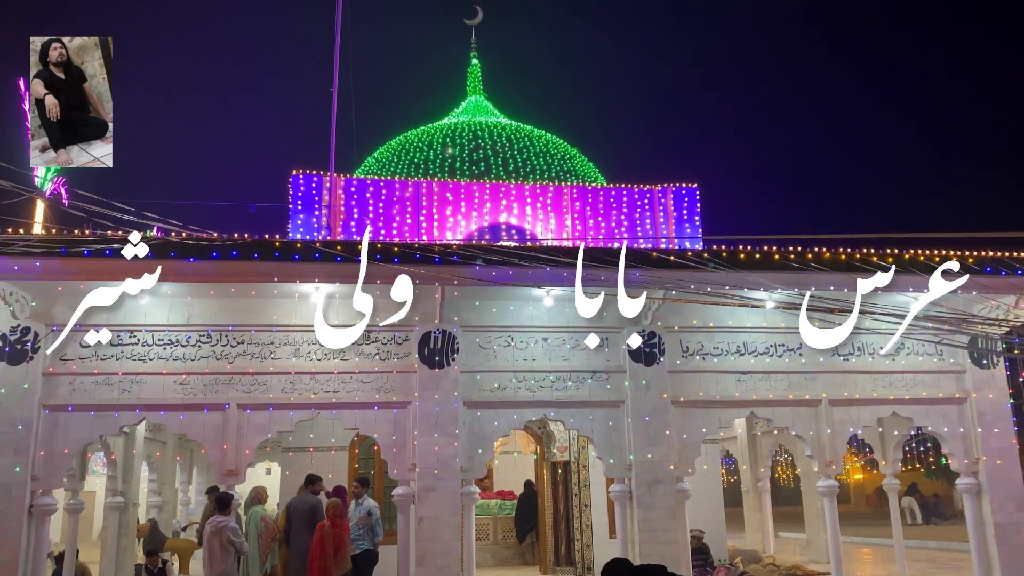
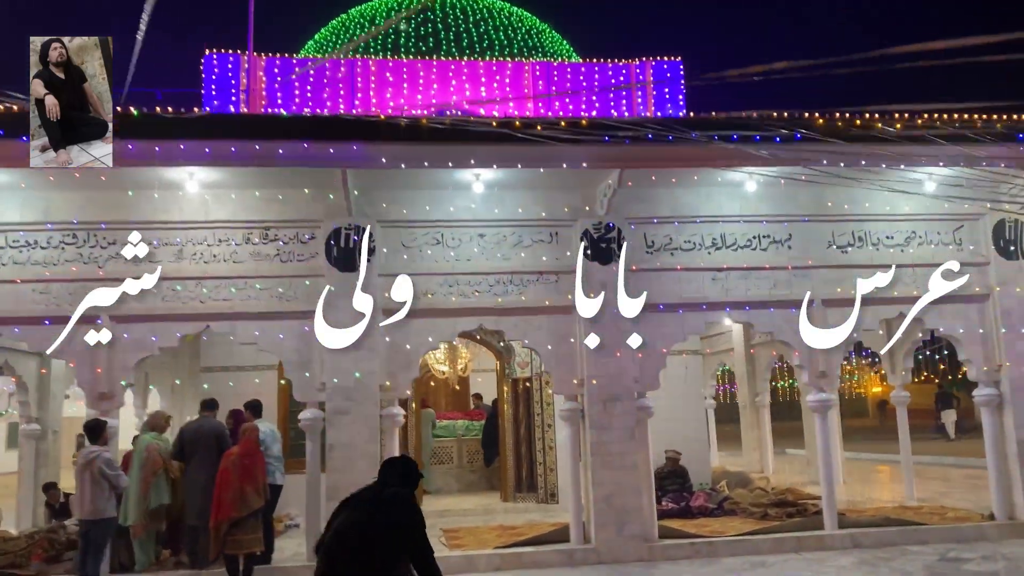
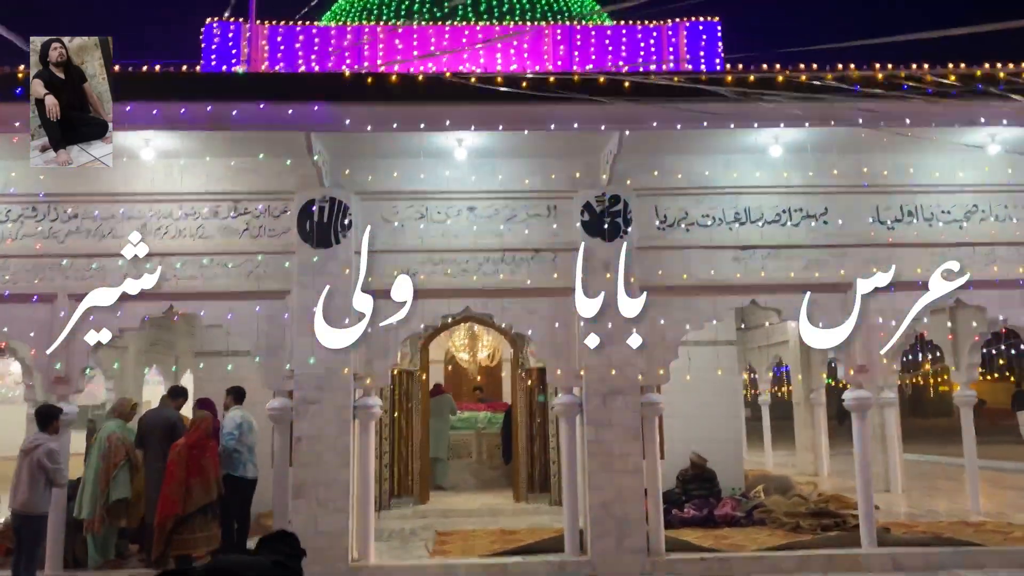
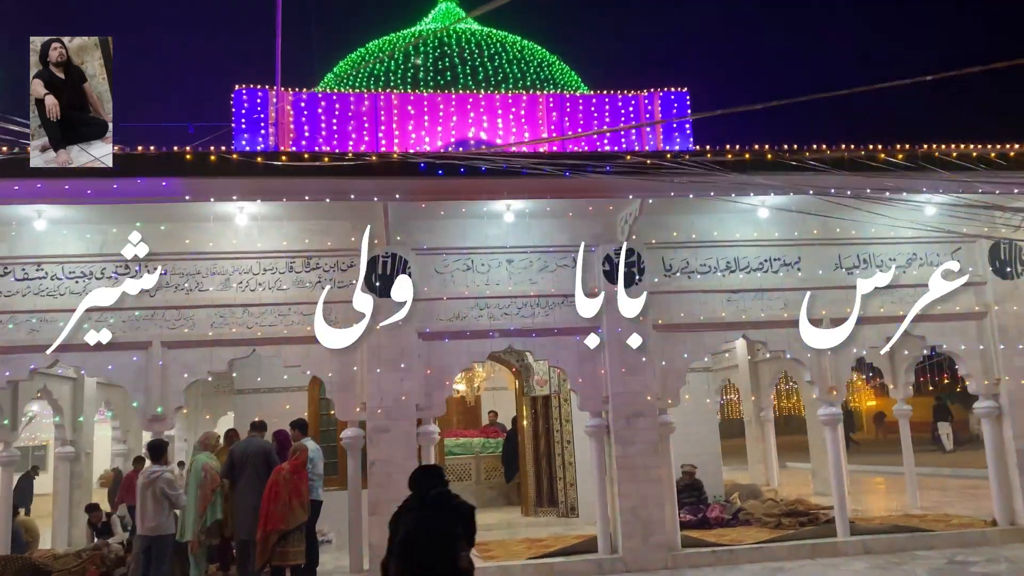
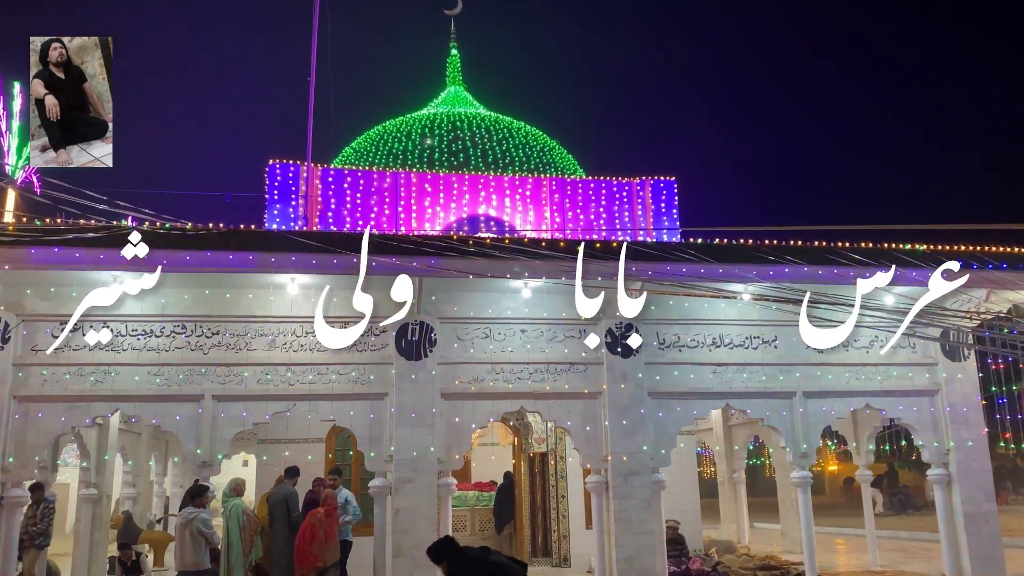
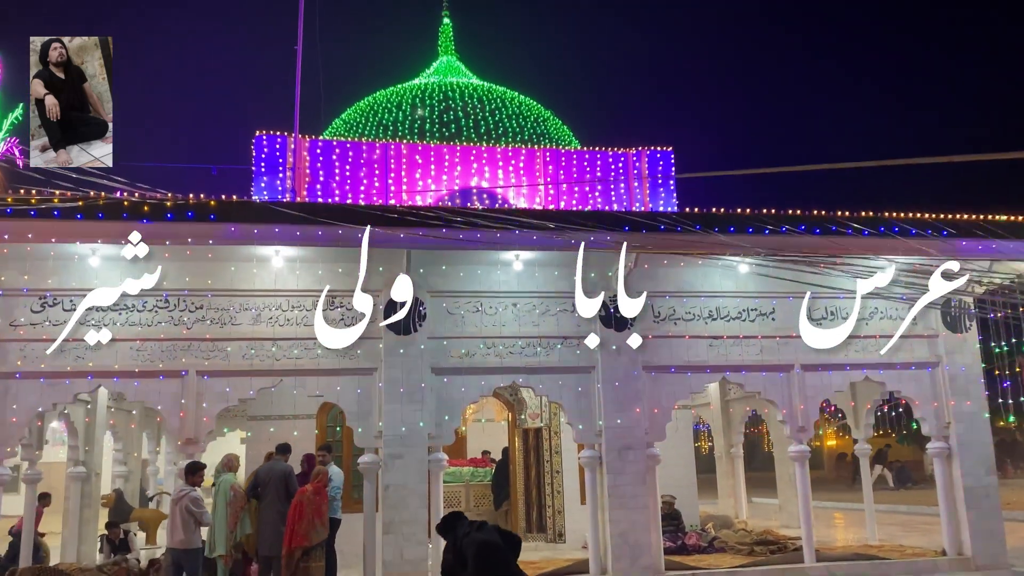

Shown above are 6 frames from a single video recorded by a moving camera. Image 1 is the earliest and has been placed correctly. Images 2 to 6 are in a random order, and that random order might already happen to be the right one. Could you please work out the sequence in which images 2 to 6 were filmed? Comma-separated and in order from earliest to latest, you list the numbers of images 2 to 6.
5, 6, 4, 2, 3
